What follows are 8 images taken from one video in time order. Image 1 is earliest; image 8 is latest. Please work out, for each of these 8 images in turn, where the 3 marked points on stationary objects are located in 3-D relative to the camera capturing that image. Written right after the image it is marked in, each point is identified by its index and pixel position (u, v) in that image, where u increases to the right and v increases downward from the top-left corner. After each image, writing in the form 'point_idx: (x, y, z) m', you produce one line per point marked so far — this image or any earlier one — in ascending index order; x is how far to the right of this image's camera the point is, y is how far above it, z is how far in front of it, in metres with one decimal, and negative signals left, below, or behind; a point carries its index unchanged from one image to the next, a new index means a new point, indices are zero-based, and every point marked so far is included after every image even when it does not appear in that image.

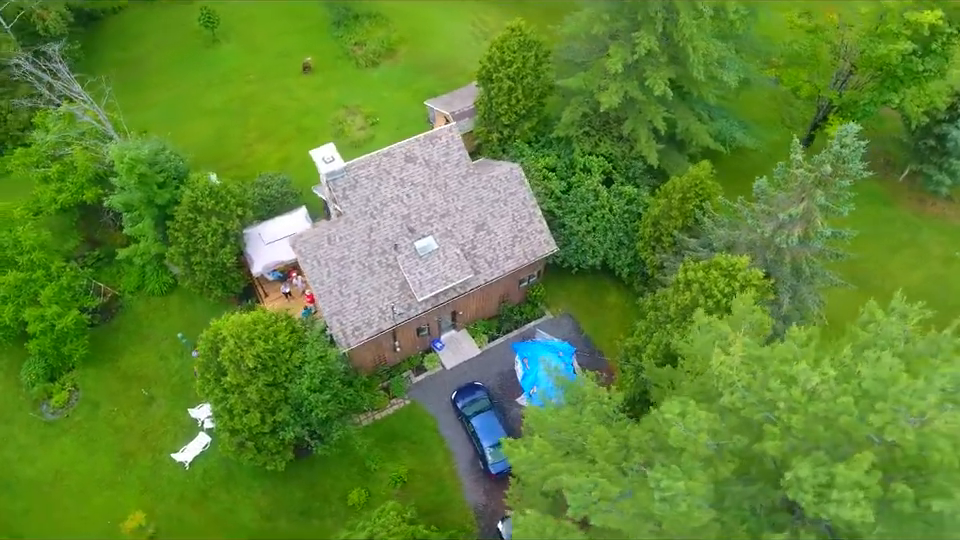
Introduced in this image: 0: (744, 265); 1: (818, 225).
0: (+8.8, +0.2, +19.5) m
1: (+11.3, +1.5, +19.5) m
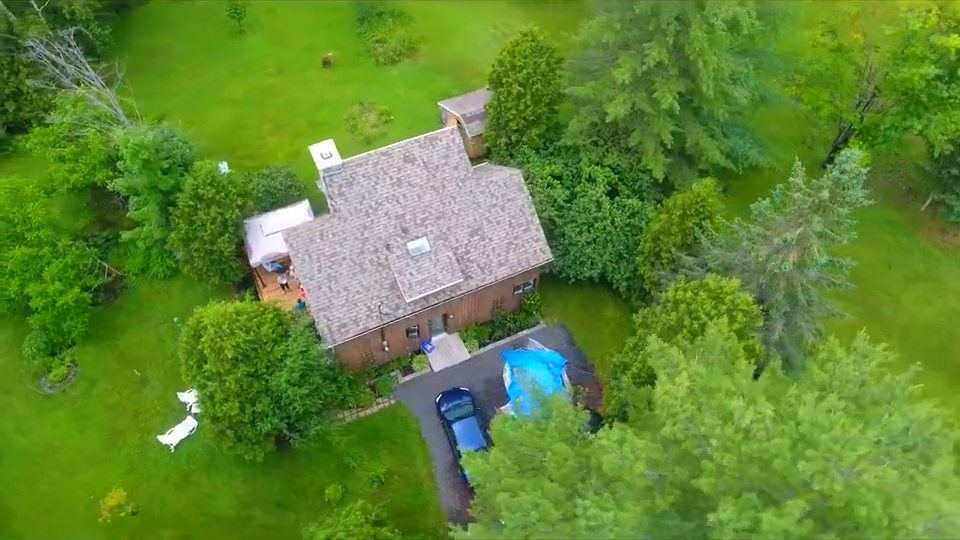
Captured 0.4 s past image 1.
0: (+8.2, -0.6, +18.9) m
1: (+10.8, +0.6, +18.8) m
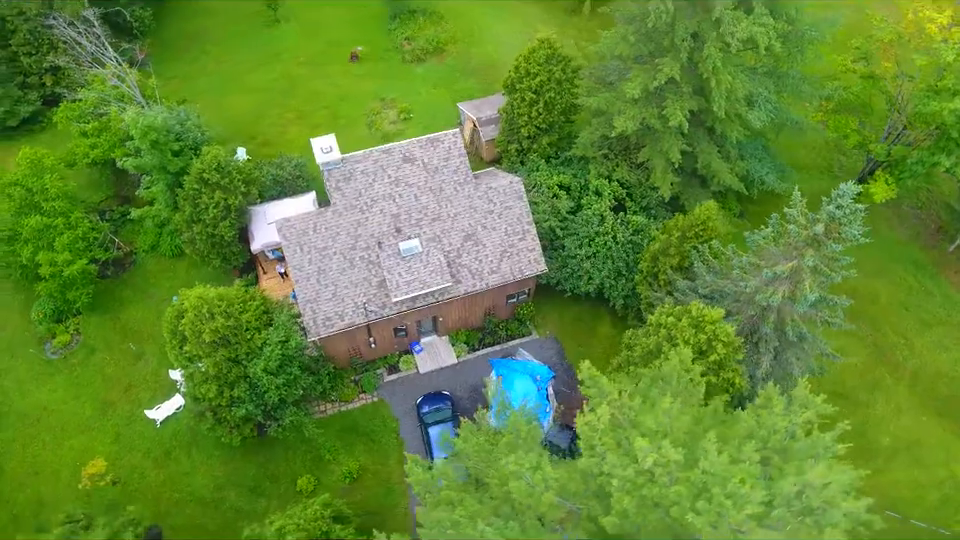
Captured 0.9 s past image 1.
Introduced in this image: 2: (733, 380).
0: (+7.4, -1.5, +18.3) m
1: (+10.1, -0.6, +18.0) m
2: (+7.9, -3.5, +18.3) m
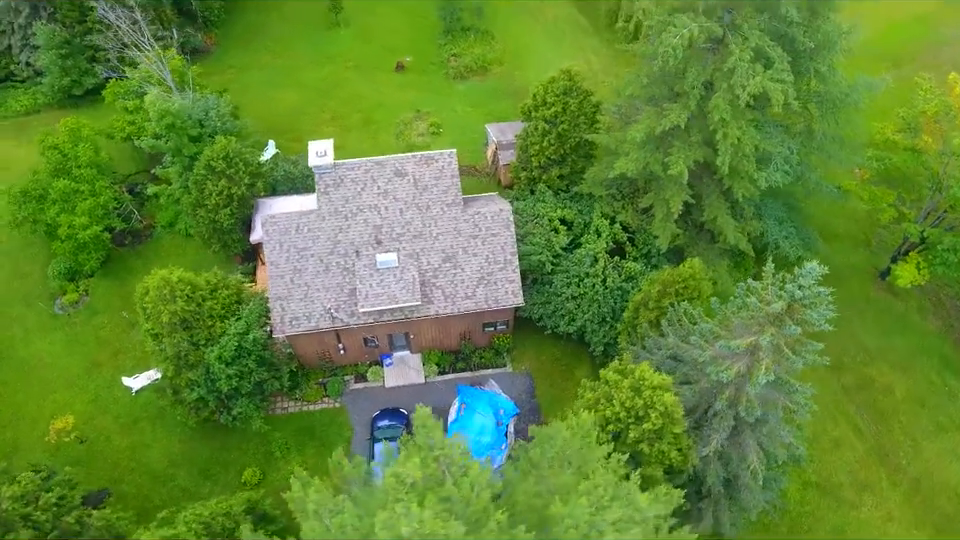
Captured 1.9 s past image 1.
0: (+5.3, -3.4, +17.1) m
1: (+8.0, -2.8, +16.6) m
2: (+5.5, -5.4, +17.0) m
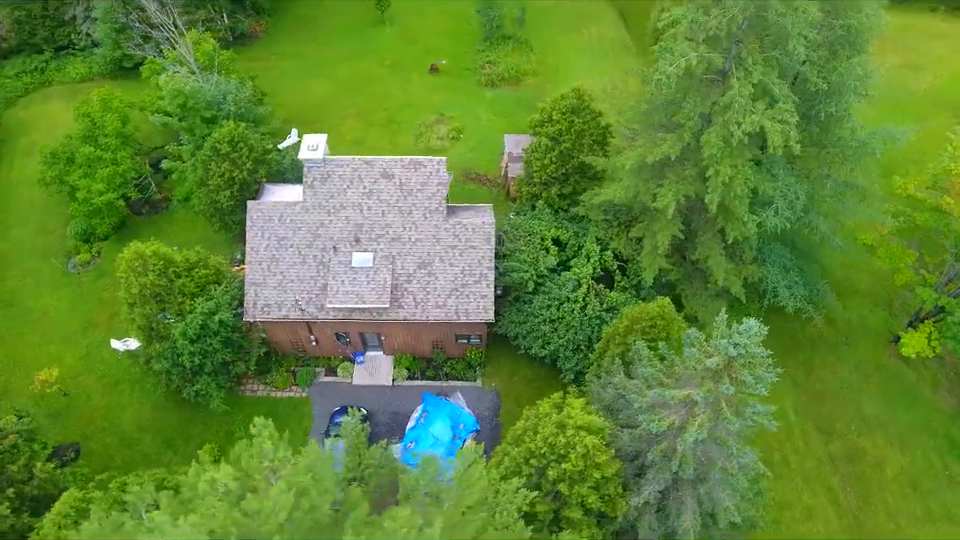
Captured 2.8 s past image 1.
0: (+3.0, -4.3, +16.3) m
1: (+5.7, -4.1, +15.5) m
2: (+3.0, -6.4, +16.2) m
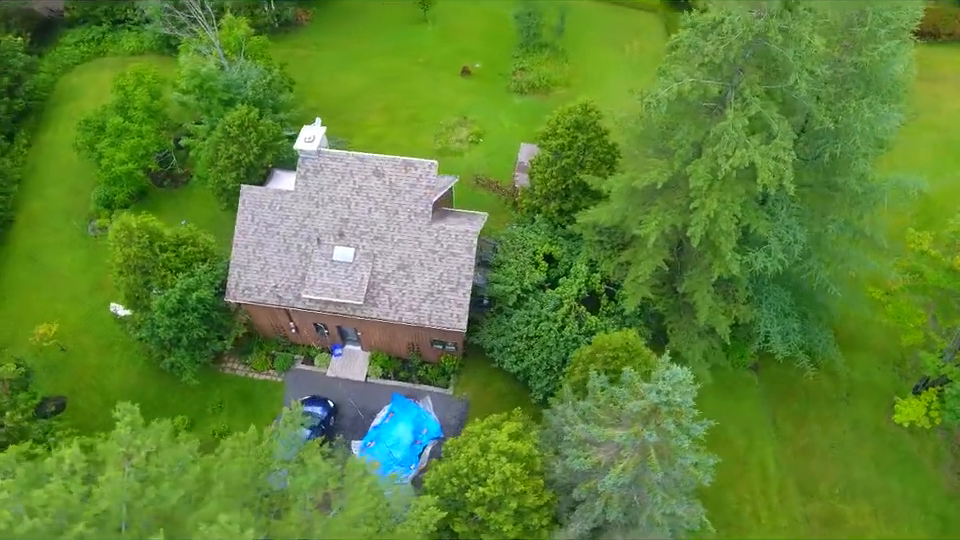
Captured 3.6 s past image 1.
0: (+0.9, -4.9, +15.9) m
1: (+3.5, -5.0, +14.8) m
2: (+0.6, -6.9, +15.7) m
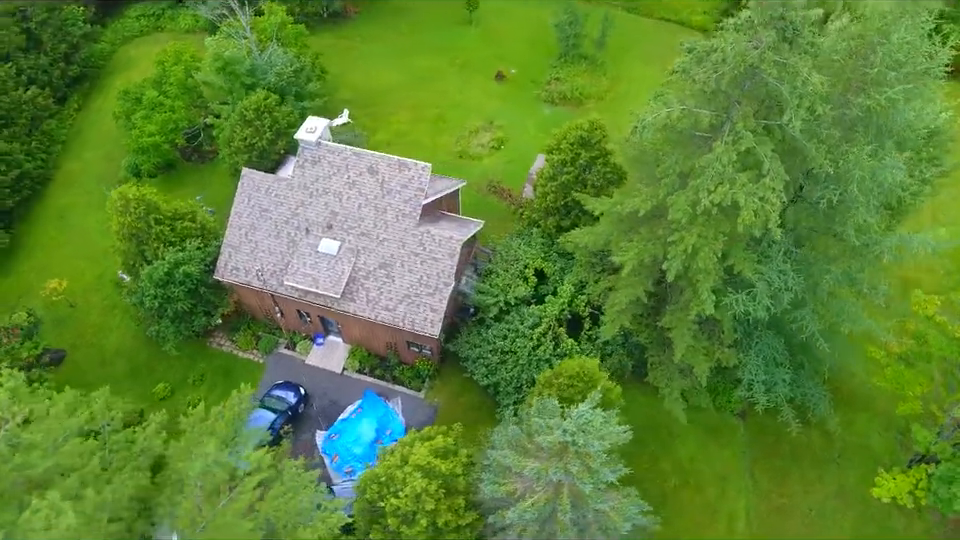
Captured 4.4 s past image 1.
0: (-1.2, -5.3, +15.6) m
1: (+1.2, -5.6, +14.3) m
2: (-1.8, -7.2, +15.5) m
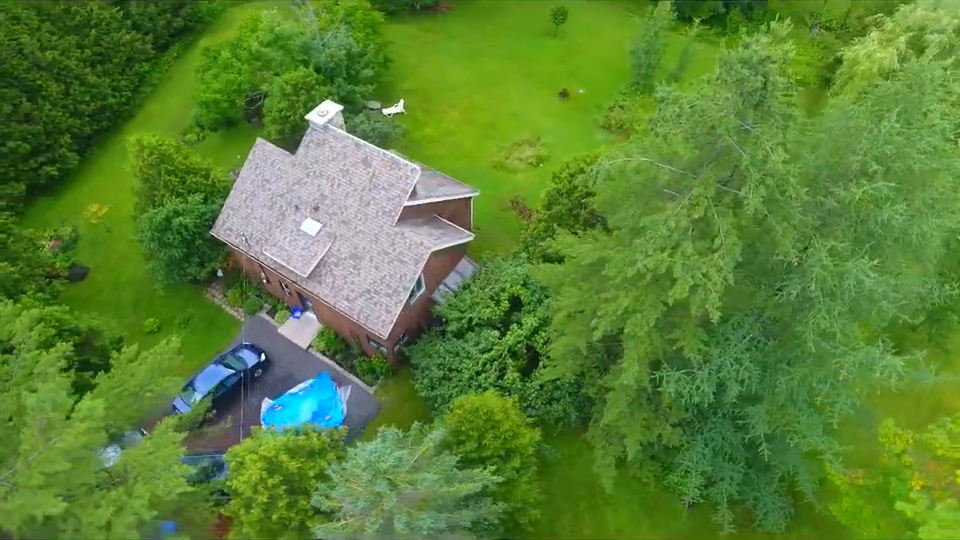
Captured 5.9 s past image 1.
0: (-5.3, -5.2, +15.6) m
1: (-3.2, -6.0, +14.0) m
2: (-6.3, -6.9, +15.7) m
